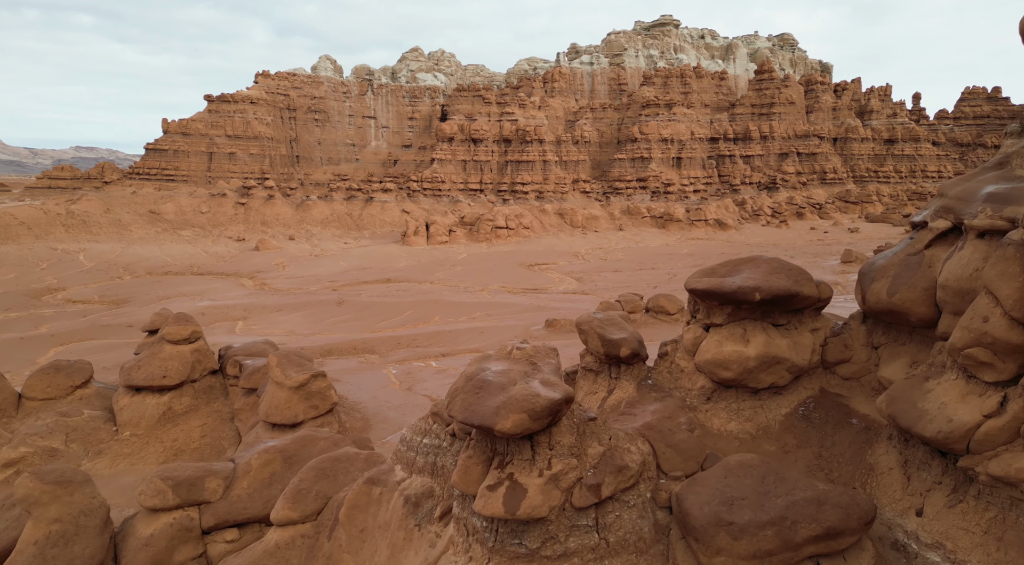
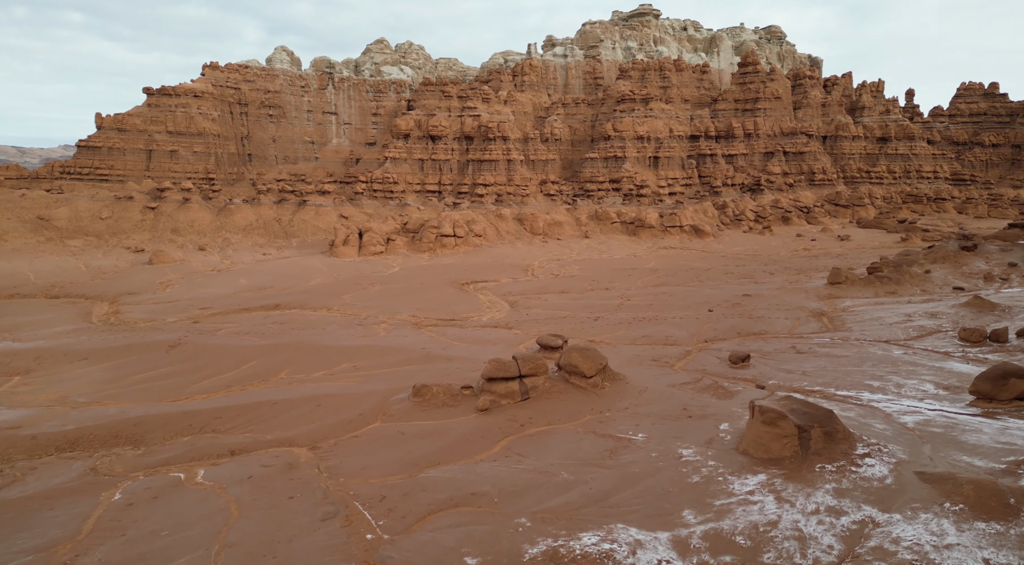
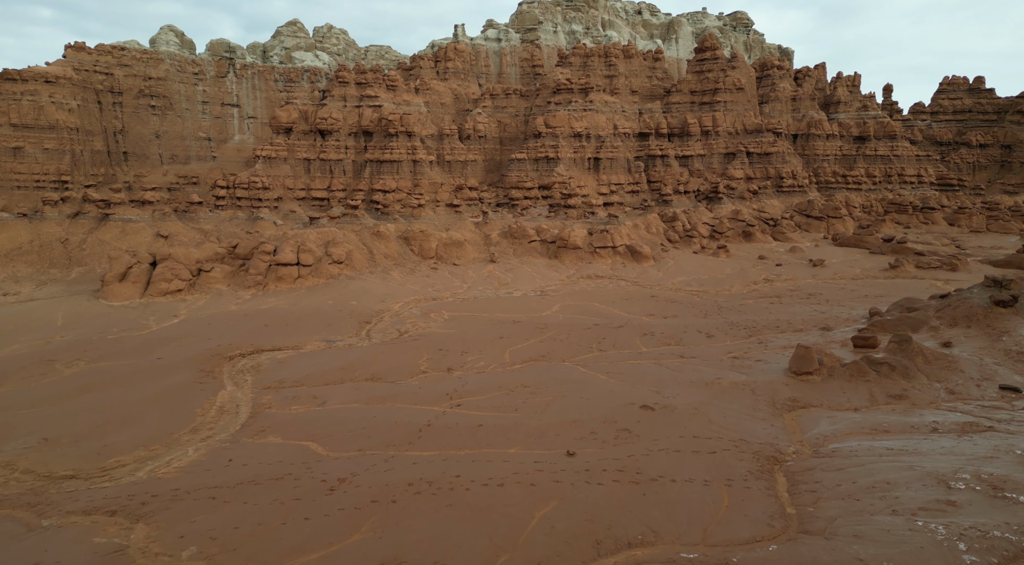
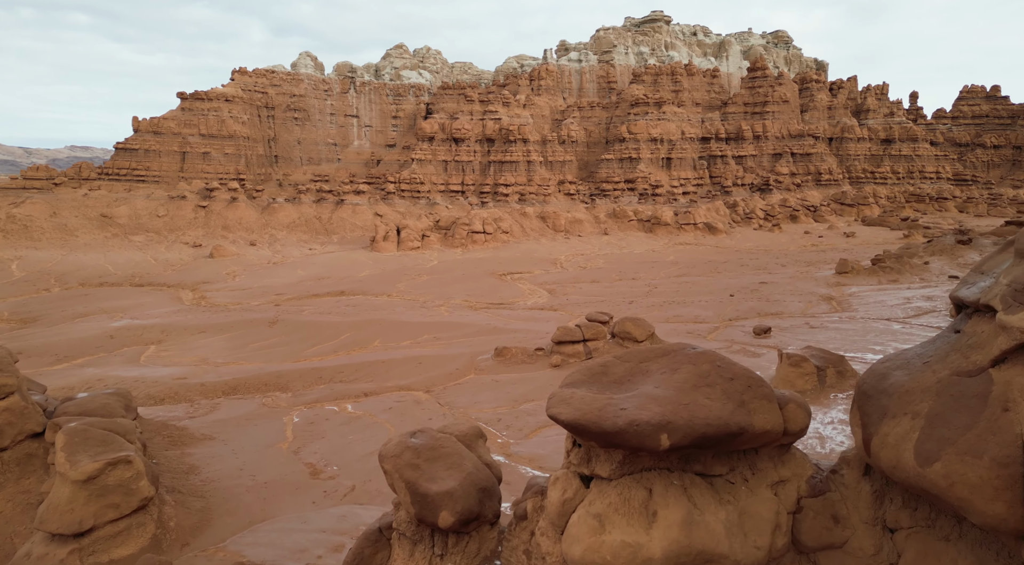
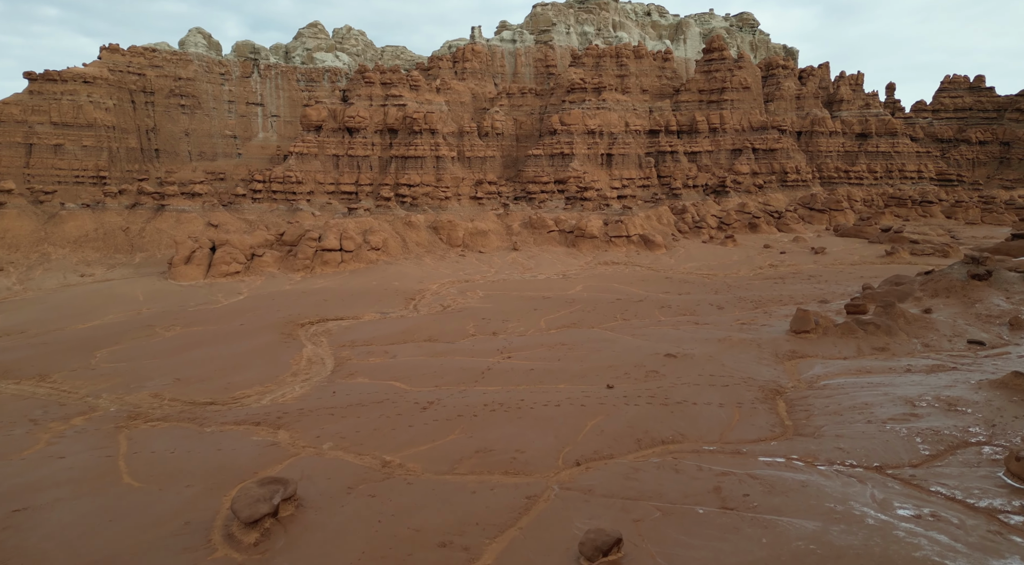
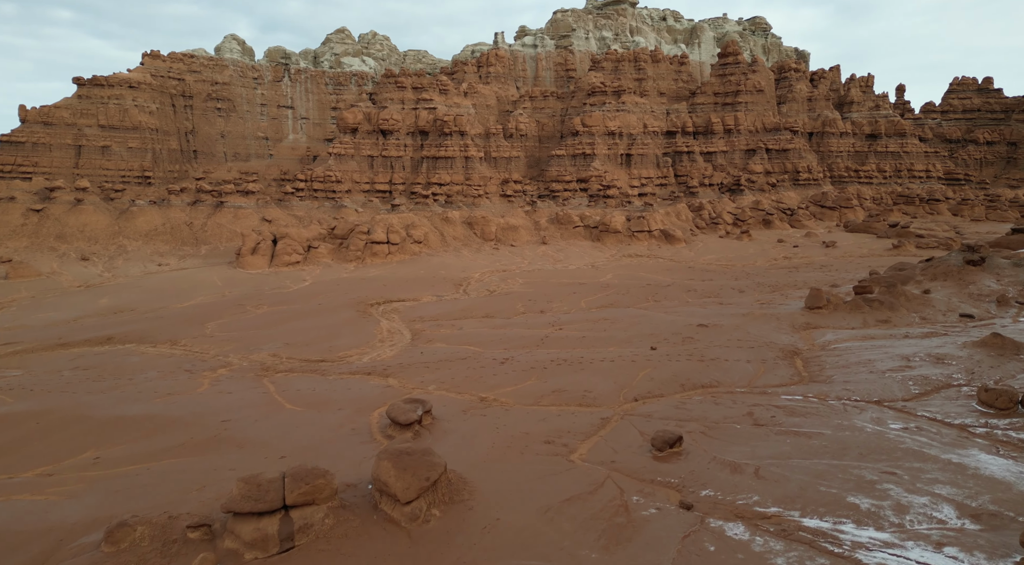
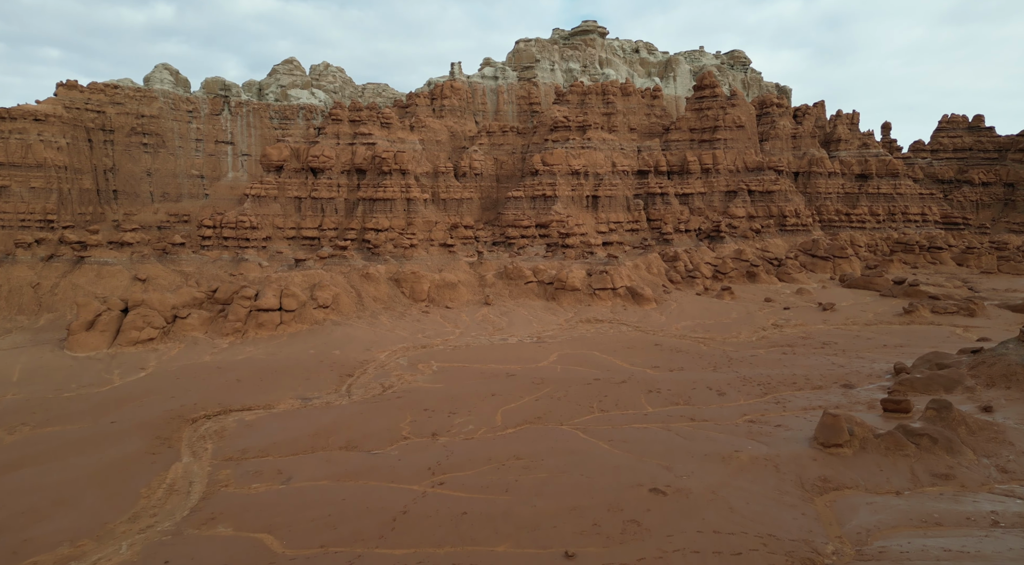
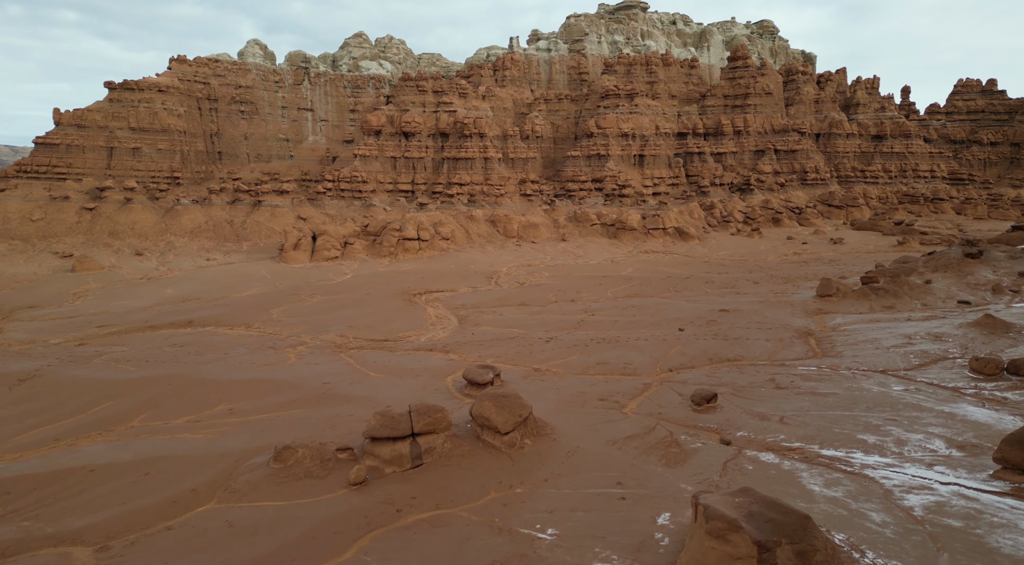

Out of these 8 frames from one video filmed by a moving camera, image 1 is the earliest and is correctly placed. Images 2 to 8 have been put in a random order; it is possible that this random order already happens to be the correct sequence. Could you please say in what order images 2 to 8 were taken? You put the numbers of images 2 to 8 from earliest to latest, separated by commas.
4, 2, 8, 6, 5, 3, 7
